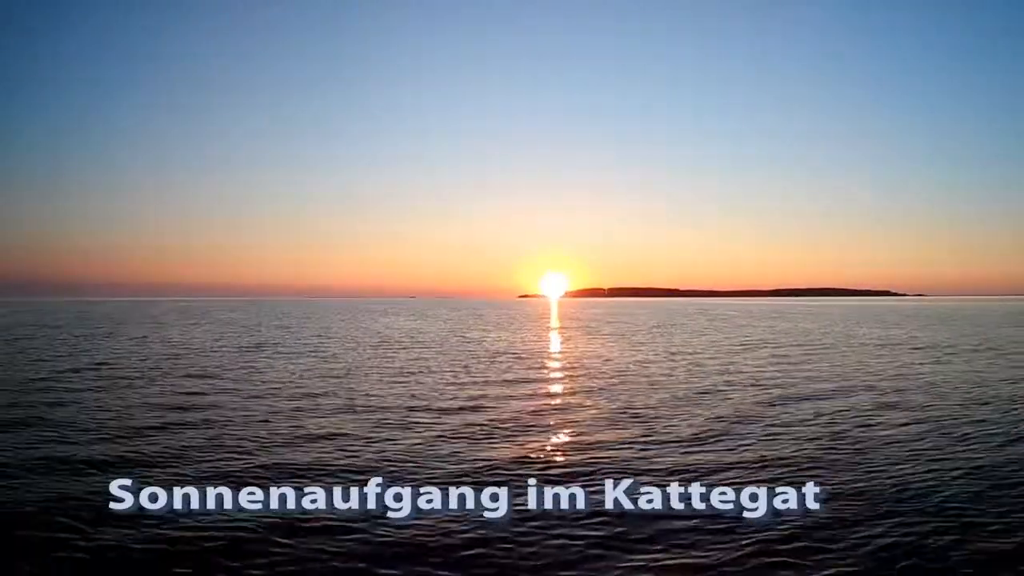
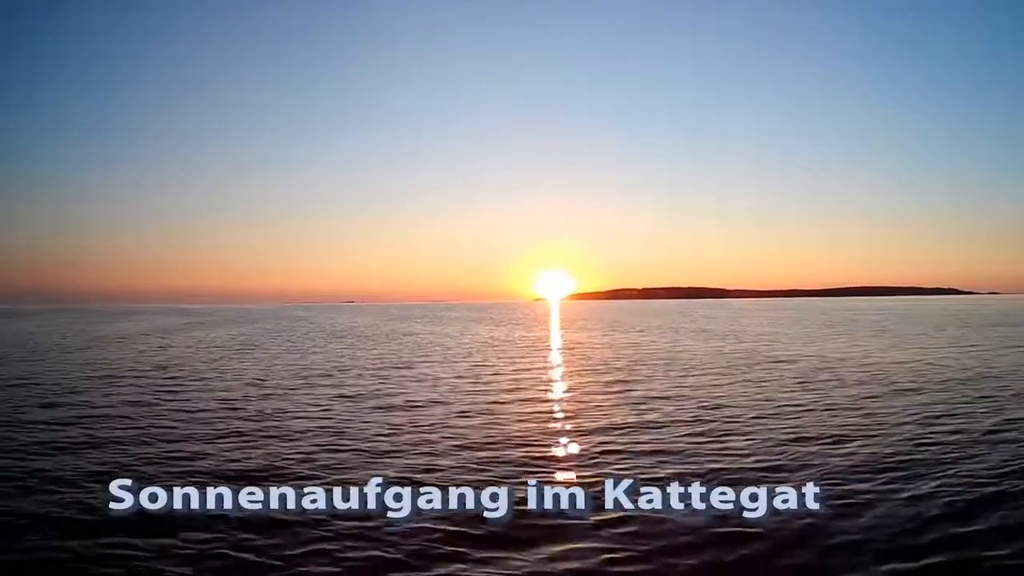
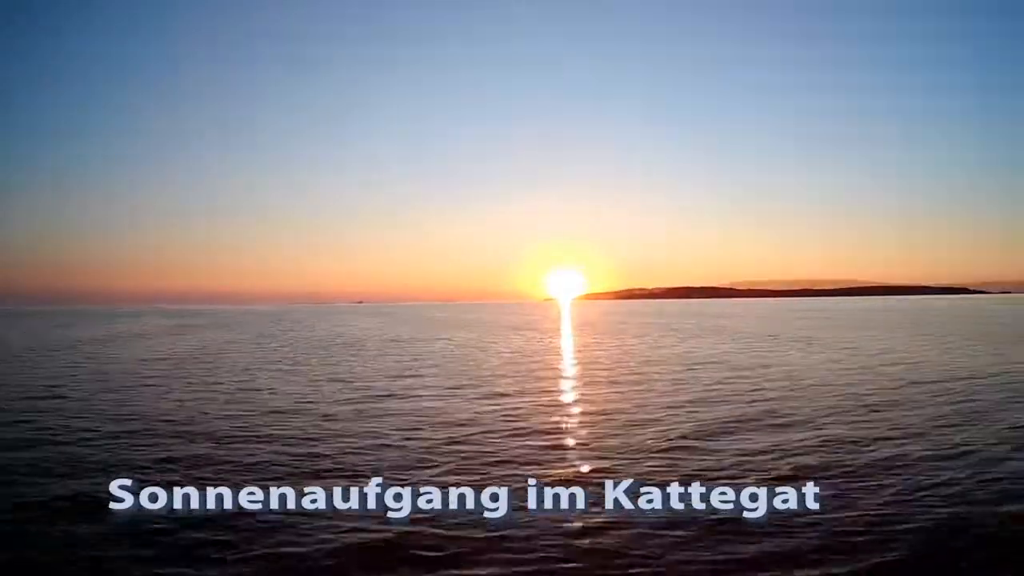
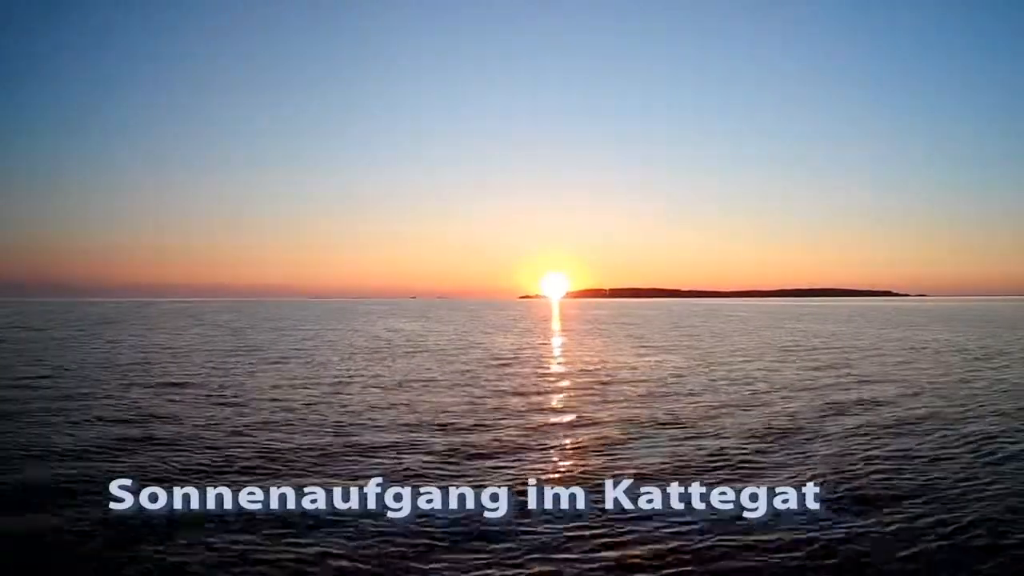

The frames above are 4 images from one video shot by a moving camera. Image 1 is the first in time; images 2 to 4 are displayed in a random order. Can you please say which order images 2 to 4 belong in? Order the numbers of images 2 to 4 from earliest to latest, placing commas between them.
4, 2, 3
